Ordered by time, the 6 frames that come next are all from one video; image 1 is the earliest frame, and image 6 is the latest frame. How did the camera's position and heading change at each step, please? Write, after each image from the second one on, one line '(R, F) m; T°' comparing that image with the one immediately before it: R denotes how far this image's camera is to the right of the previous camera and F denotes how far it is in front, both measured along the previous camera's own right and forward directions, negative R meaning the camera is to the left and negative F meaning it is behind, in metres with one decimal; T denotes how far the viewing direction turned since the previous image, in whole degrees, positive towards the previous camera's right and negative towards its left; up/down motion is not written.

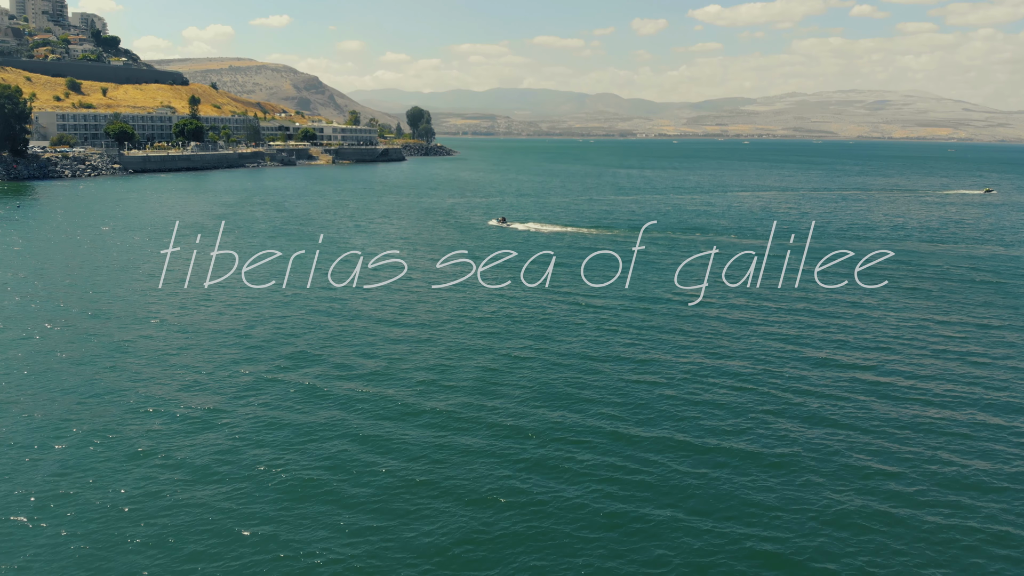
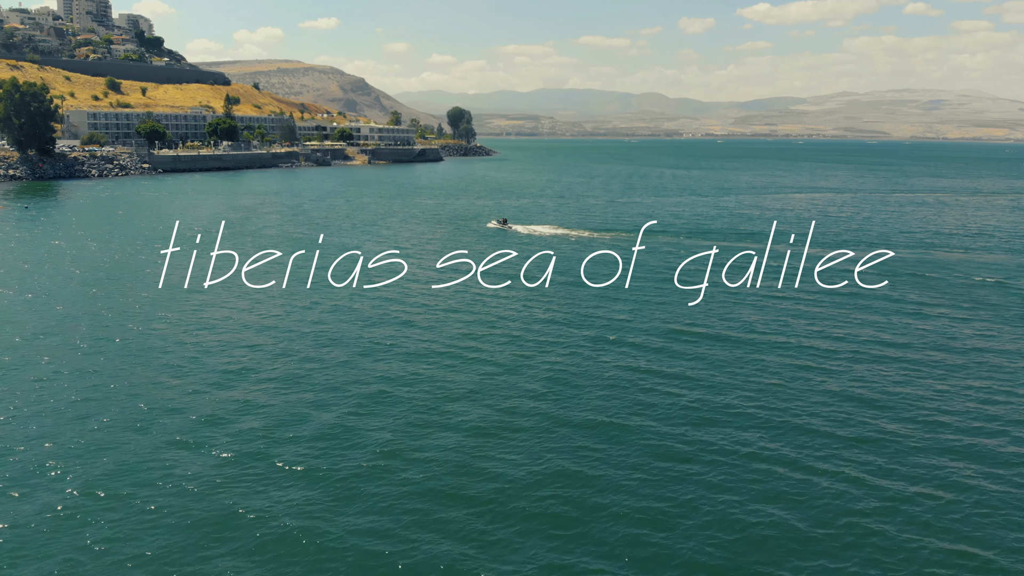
(+0.7, +4.9) m; -3°
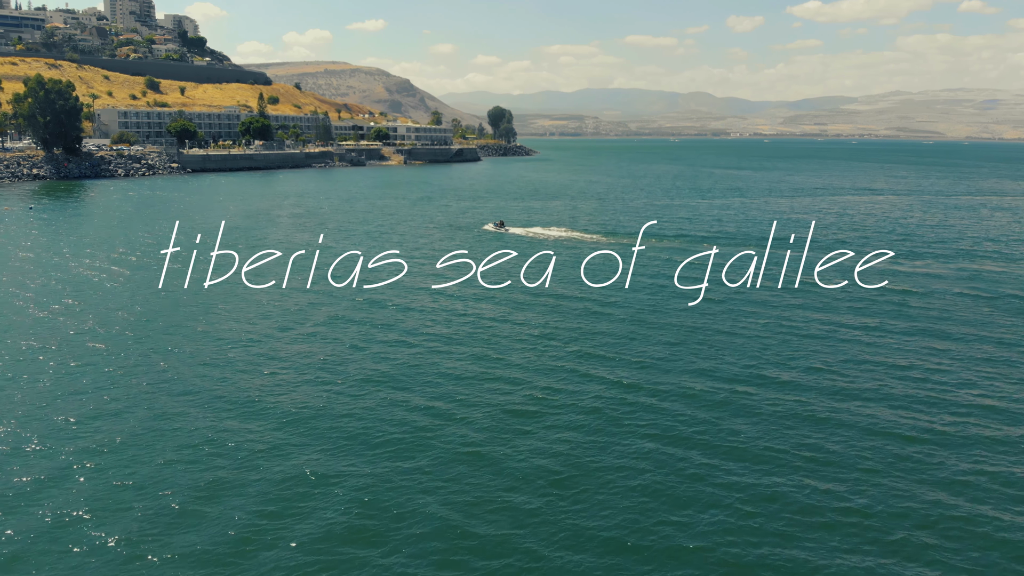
(+0.7, +4.8) m; -3°
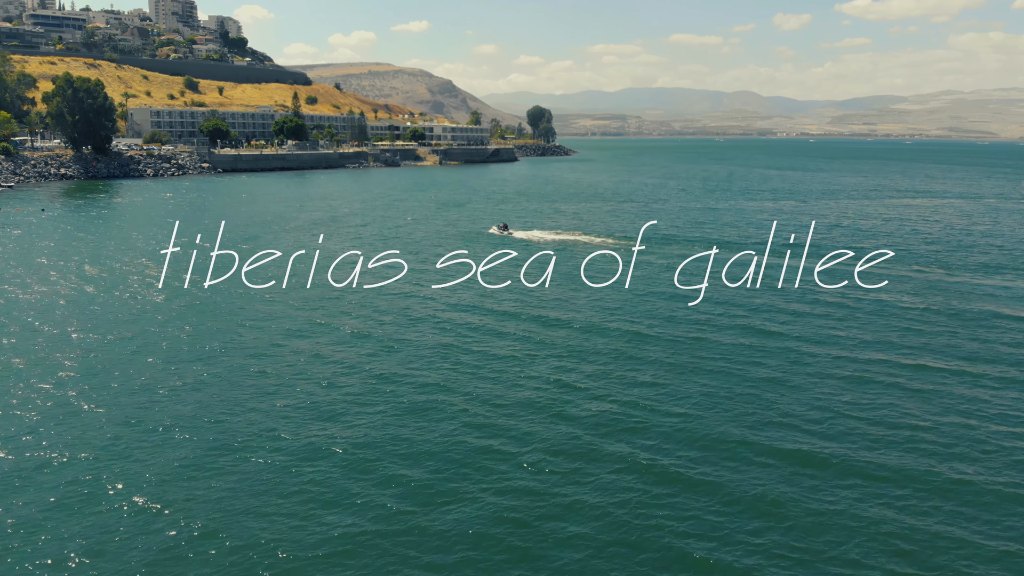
(+0.6, +3.6) m; -3°
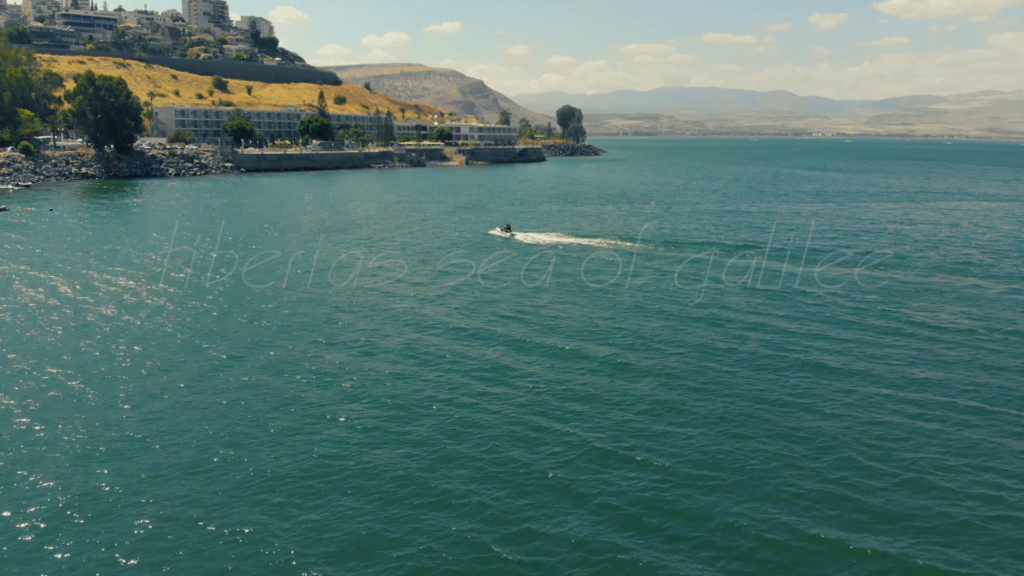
(+0.5, +2.4) m; -2°
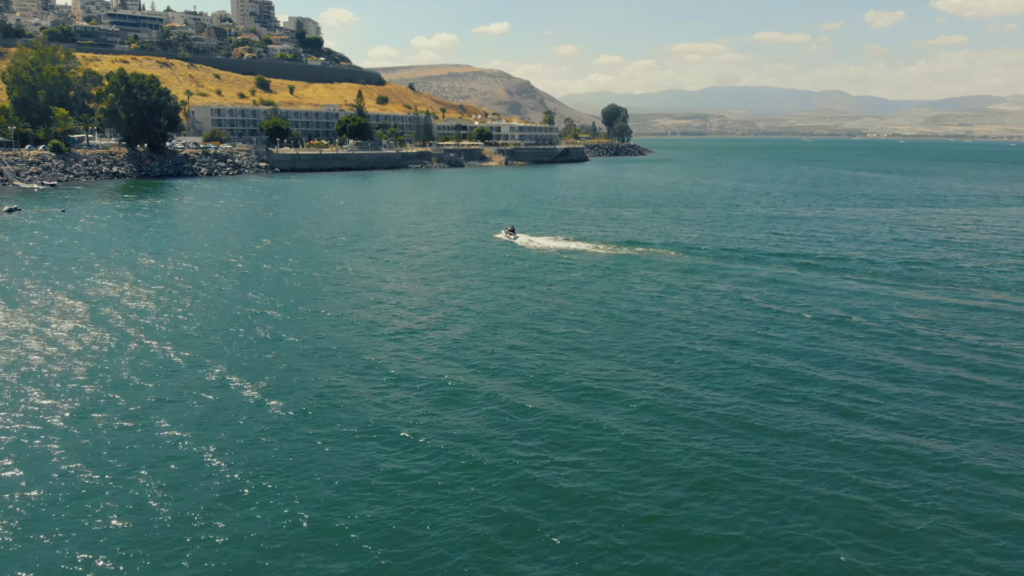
(+0.8, +3.5) m; -3°
